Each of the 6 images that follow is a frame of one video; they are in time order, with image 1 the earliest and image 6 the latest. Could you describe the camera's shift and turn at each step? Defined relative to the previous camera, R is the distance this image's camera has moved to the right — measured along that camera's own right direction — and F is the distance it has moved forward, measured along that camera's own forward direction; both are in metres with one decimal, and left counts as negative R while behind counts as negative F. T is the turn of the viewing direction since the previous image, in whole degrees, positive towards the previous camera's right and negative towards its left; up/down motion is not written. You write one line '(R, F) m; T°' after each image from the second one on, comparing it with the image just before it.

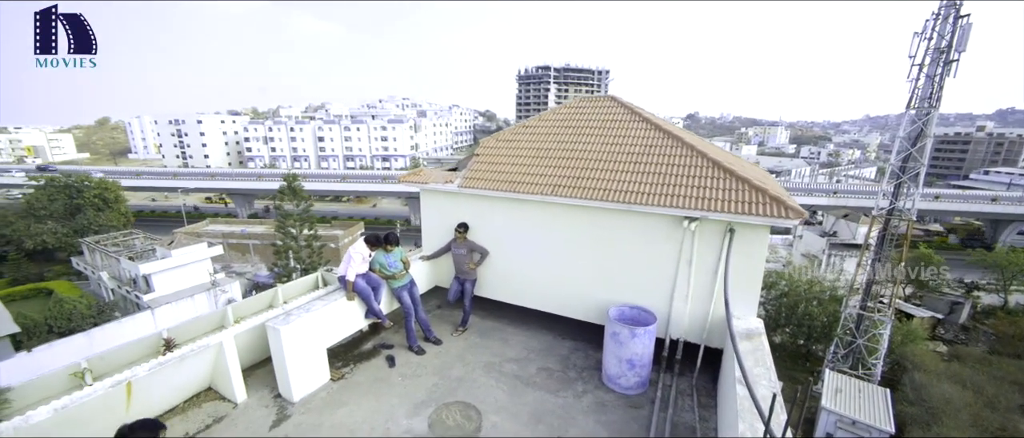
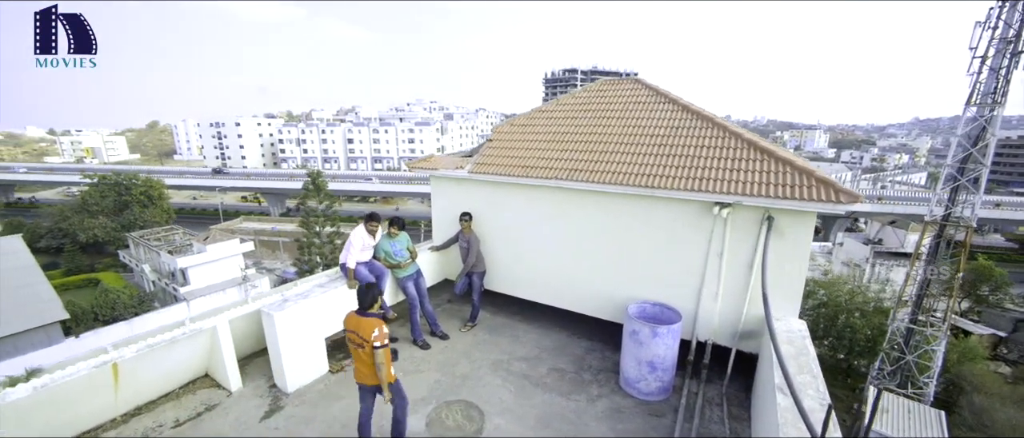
(+0.1, +0.3) m; -4°
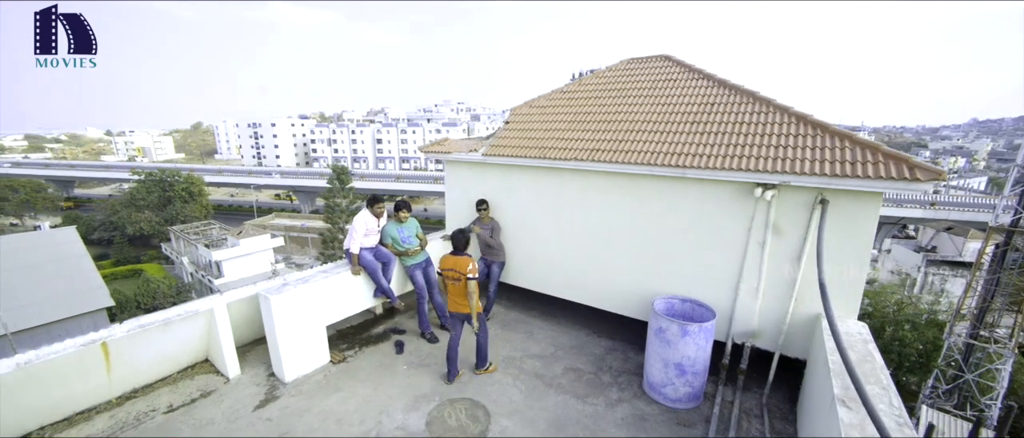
(+0.1, +0.3) m; -4°
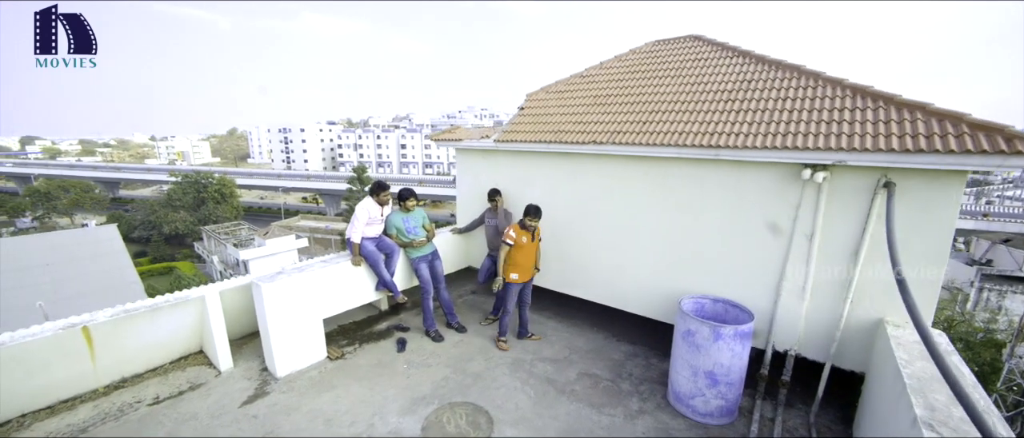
(+0.1, +0.3) m; -3°
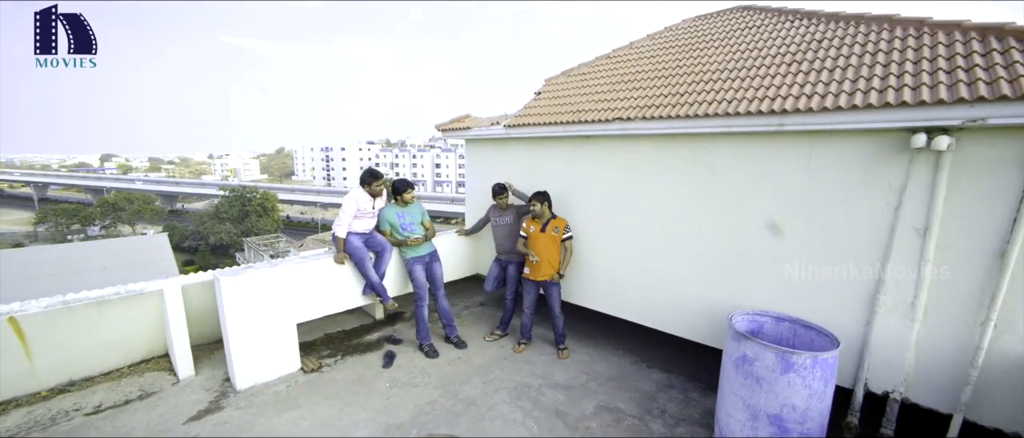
(+0.2, +0.6) m; -5°
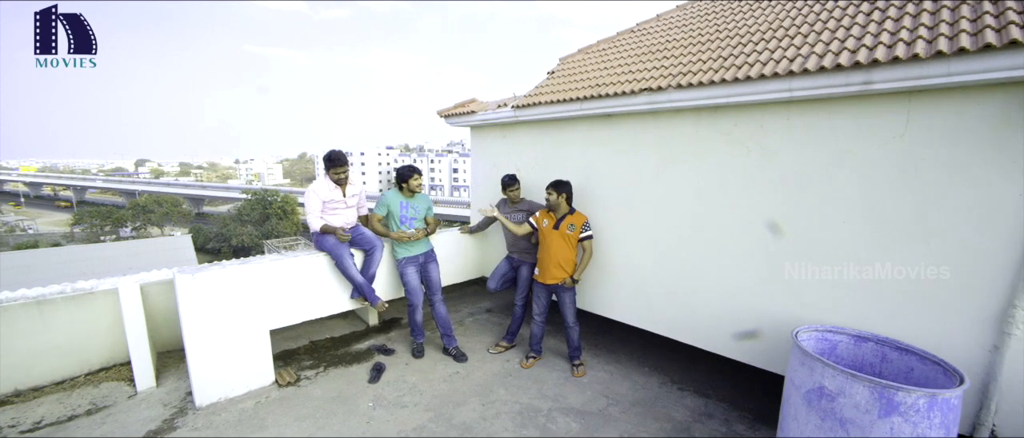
(+0.1, +0.5) m; -2°
